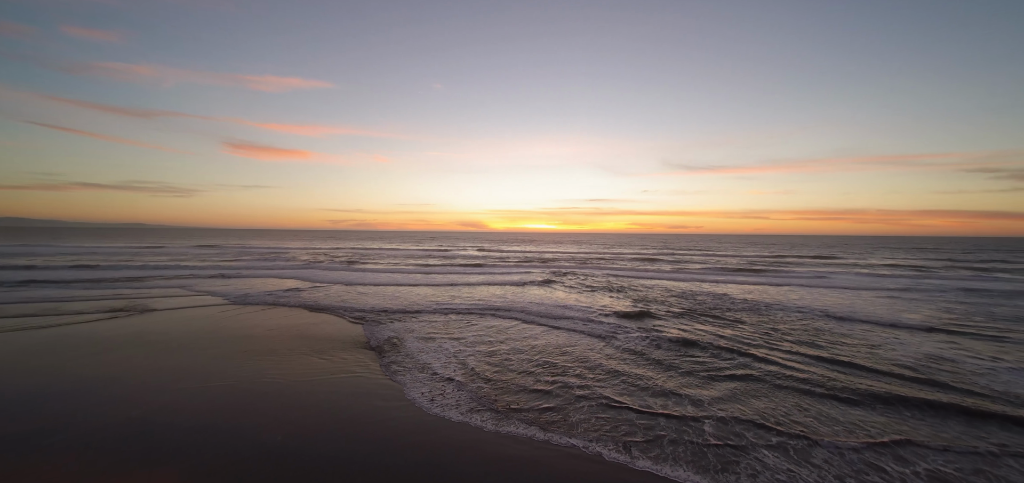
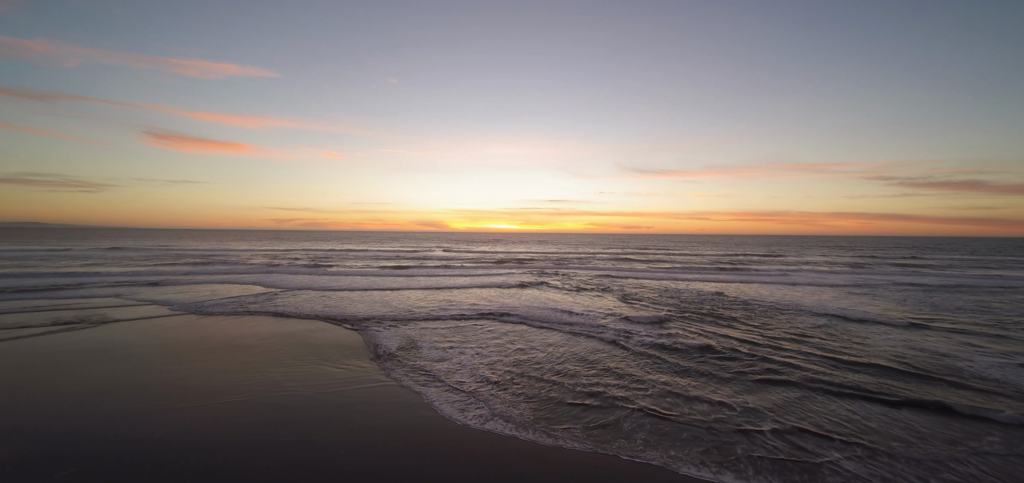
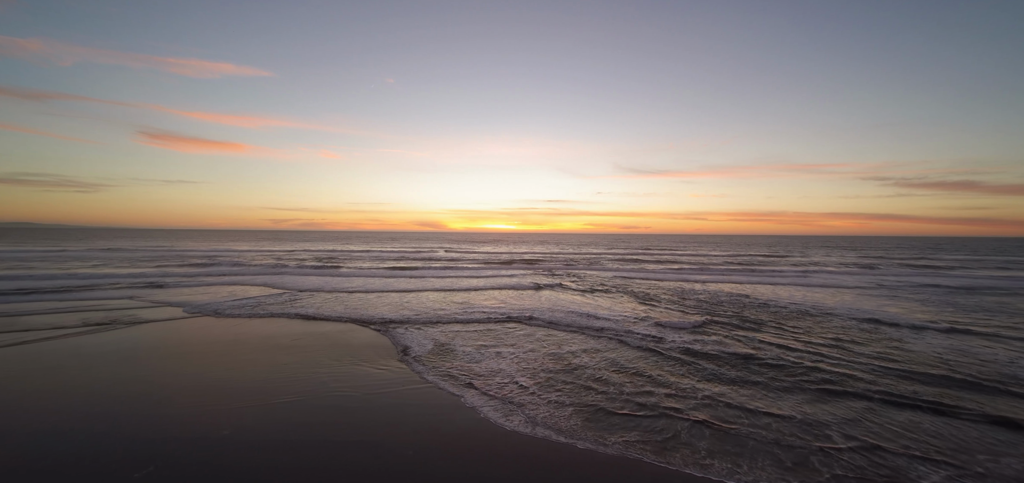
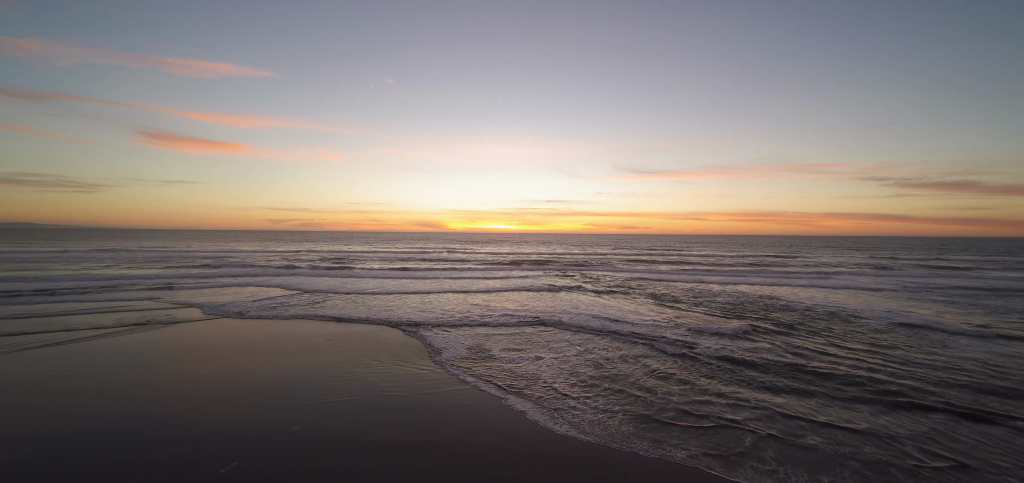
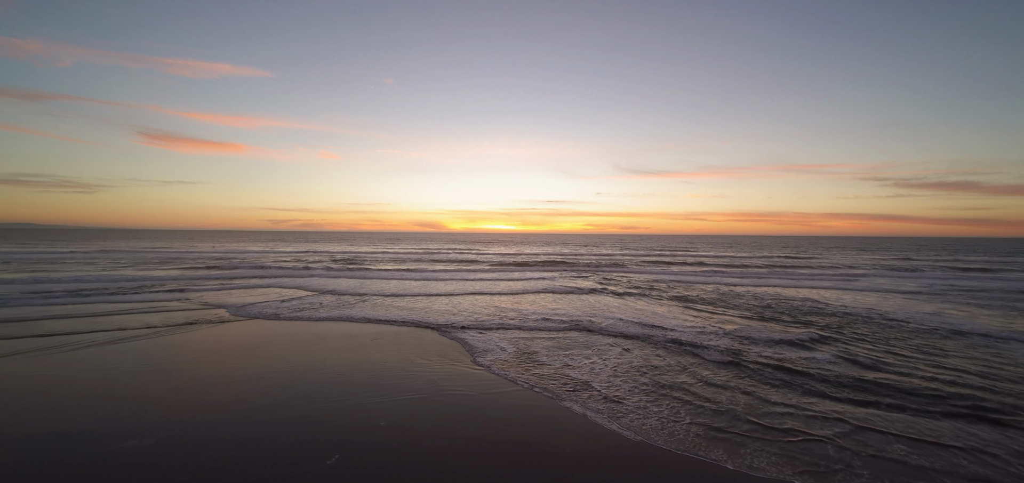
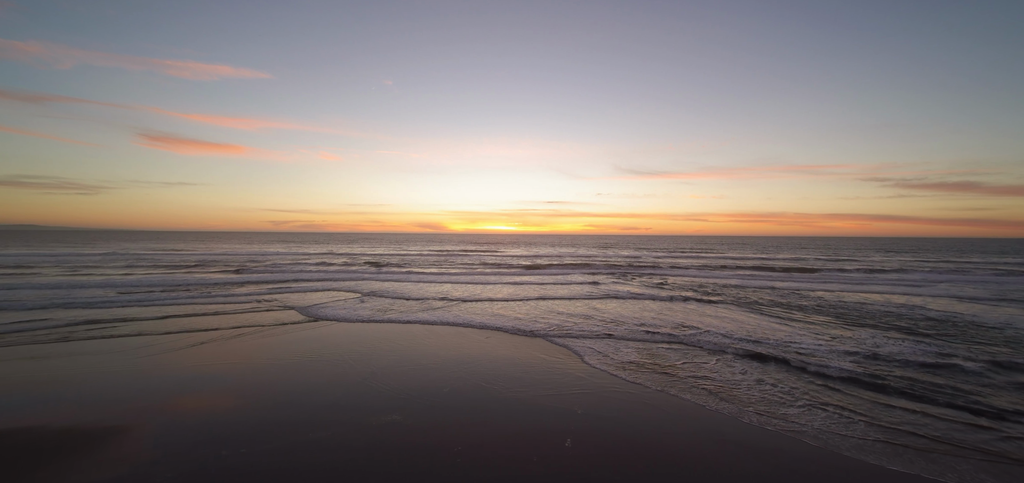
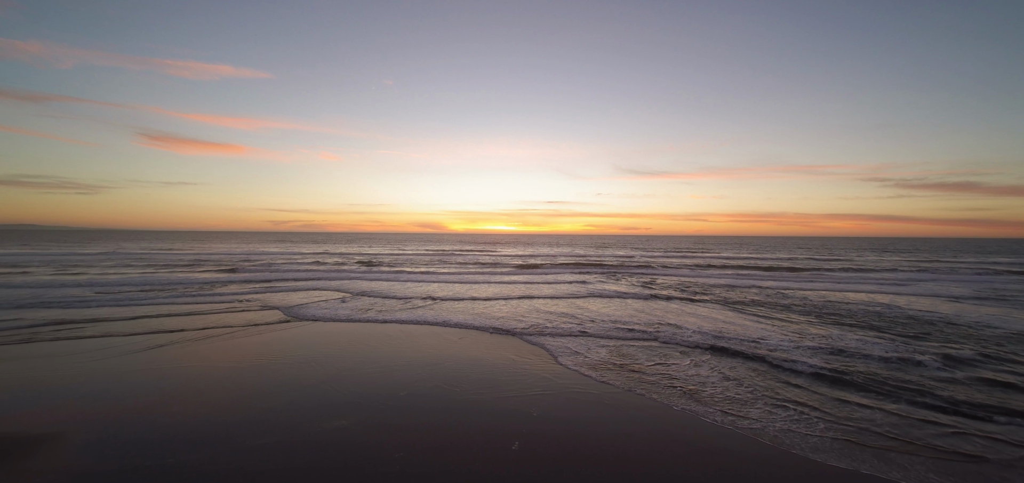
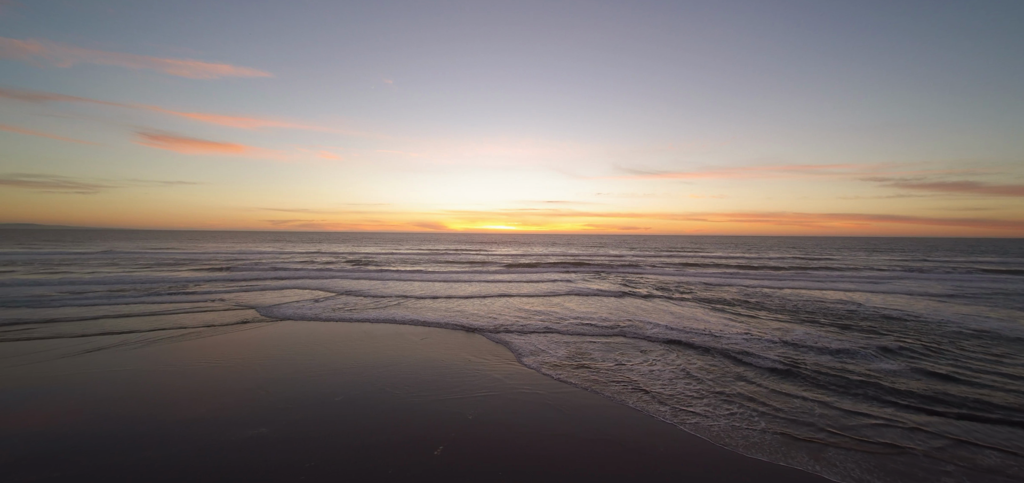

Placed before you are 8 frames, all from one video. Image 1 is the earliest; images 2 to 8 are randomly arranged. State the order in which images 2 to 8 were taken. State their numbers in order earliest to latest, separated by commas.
2, 3, 4, 5, 8, 7, 6
